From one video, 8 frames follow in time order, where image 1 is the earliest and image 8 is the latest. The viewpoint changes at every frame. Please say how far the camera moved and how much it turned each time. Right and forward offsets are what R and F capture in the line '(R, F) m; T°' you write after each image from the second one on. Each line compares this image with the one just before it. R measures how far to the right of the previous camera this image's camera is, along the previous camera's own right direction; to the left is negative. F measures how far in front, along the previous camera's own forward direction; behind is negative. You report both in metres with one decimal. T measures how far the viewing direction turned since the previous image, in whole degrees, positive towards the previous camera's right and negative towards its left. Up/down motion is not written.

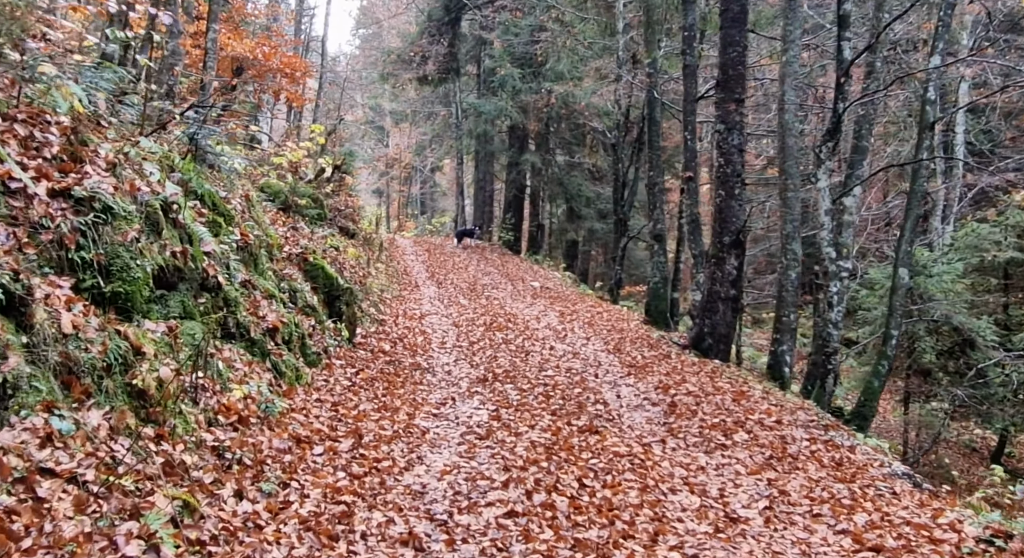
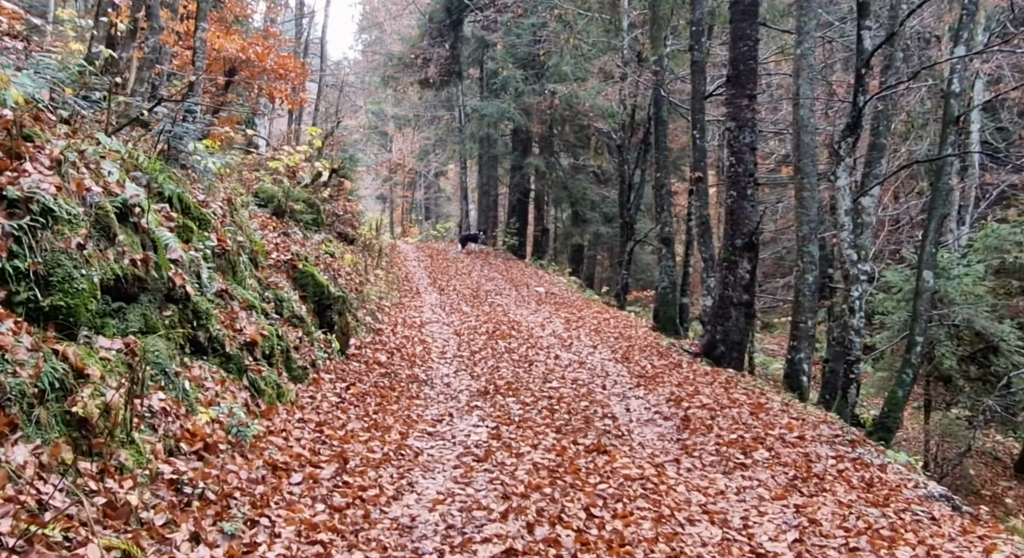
(+0.1, +0.9) m; 0°
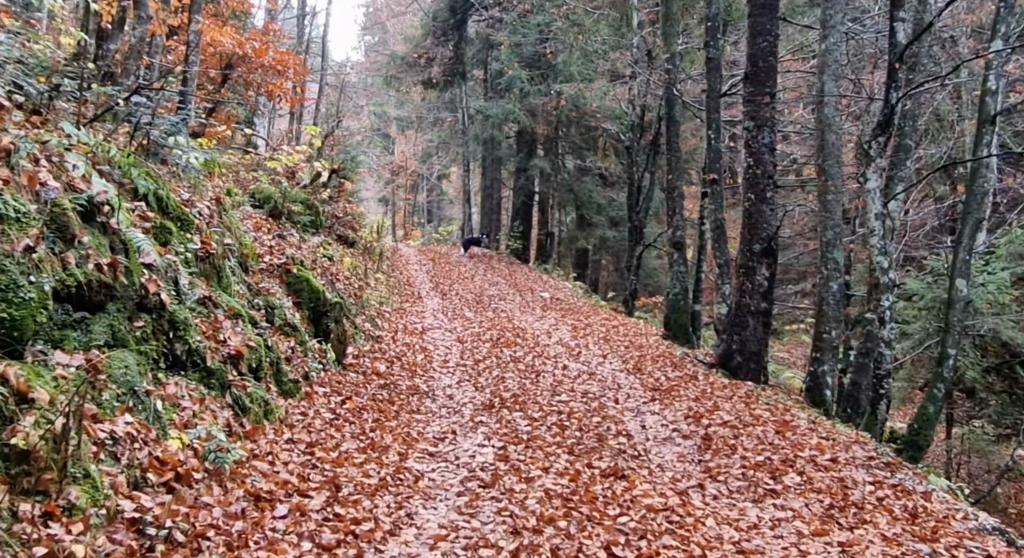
(-0.1, +0.9) m; 0°
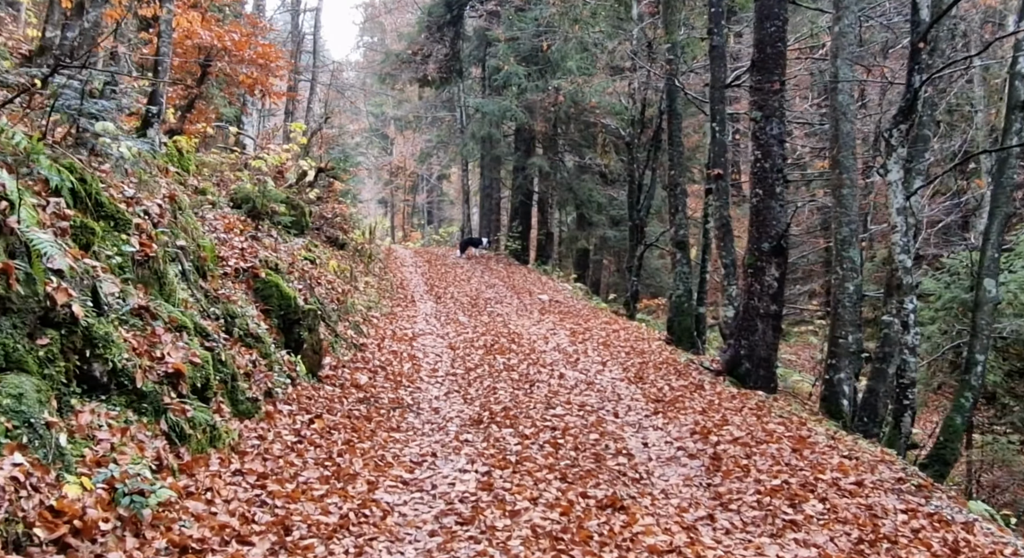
(+0.2, +1.2) m; 0°
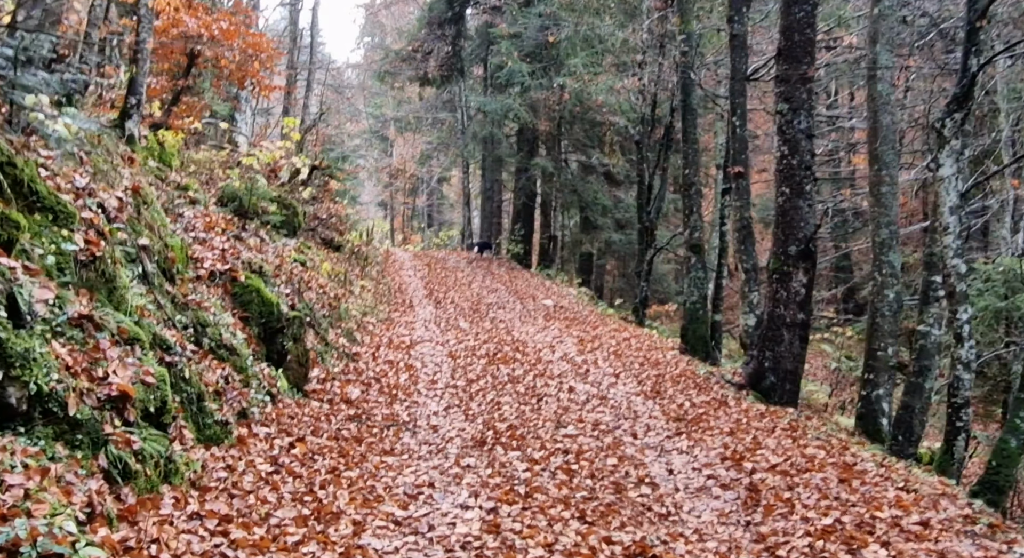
(-0.1, +1.4) m; 0°
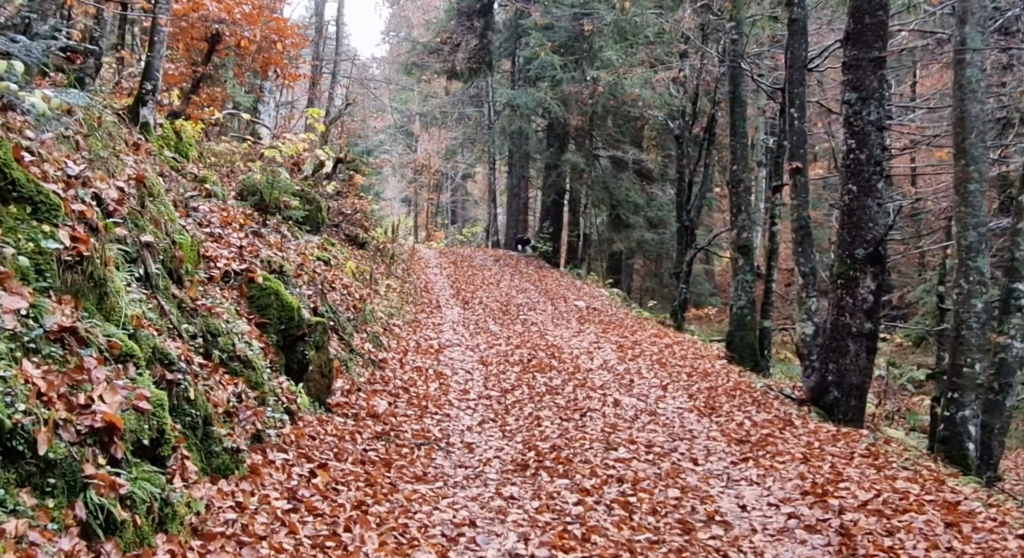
(-0.3, +1.3) m; -1°
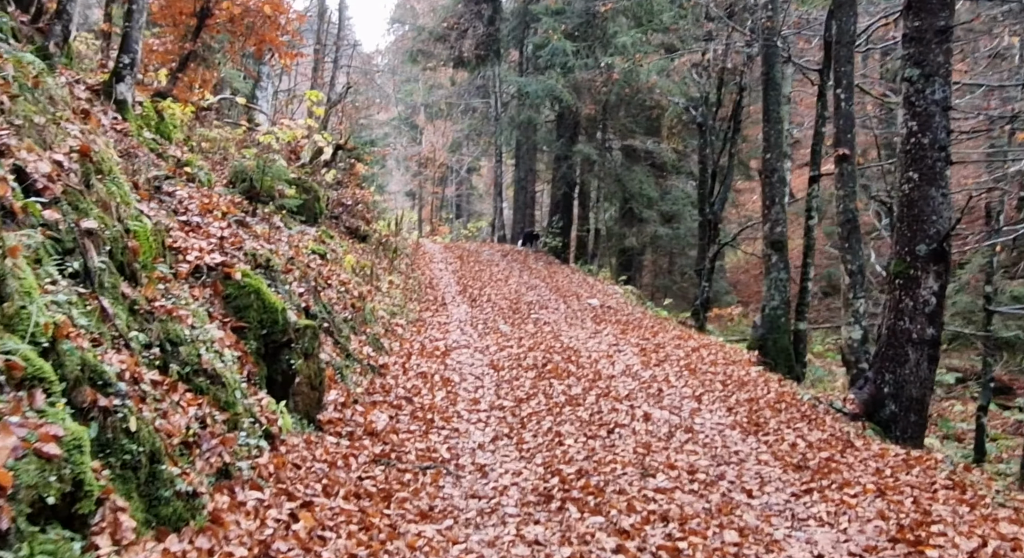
(-0.2, +1.7) m; 0°
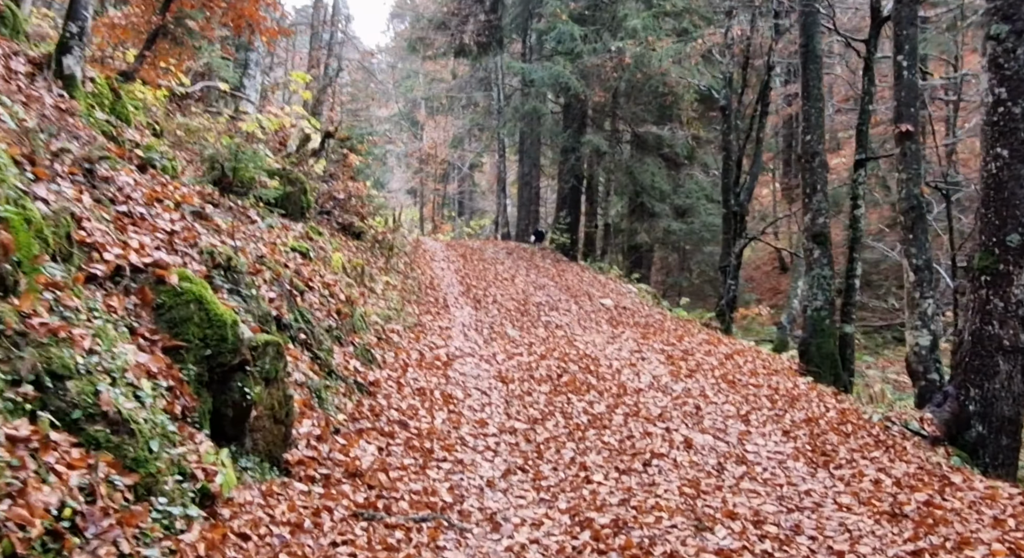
(-0.1, +2.2) m; 0°
